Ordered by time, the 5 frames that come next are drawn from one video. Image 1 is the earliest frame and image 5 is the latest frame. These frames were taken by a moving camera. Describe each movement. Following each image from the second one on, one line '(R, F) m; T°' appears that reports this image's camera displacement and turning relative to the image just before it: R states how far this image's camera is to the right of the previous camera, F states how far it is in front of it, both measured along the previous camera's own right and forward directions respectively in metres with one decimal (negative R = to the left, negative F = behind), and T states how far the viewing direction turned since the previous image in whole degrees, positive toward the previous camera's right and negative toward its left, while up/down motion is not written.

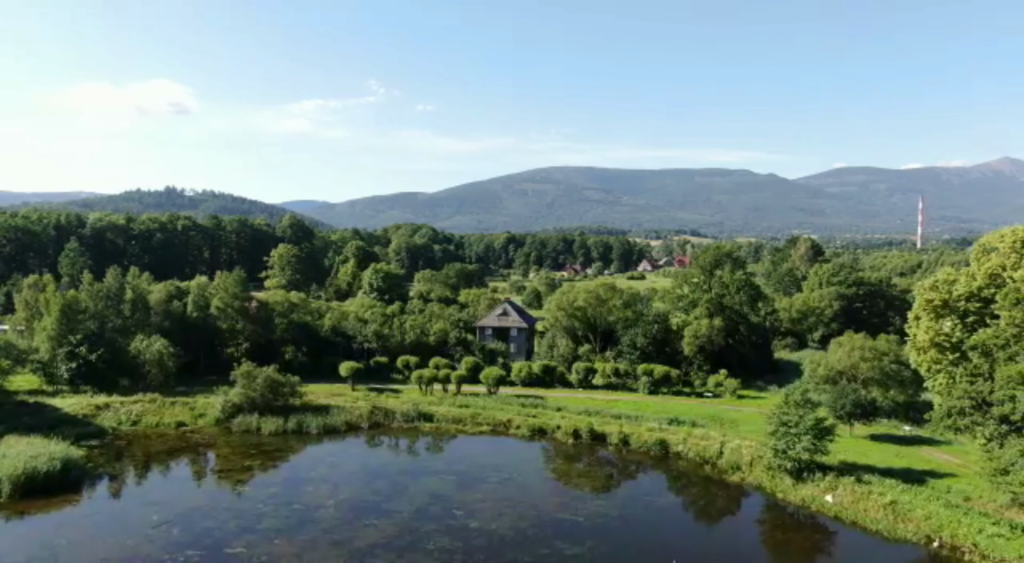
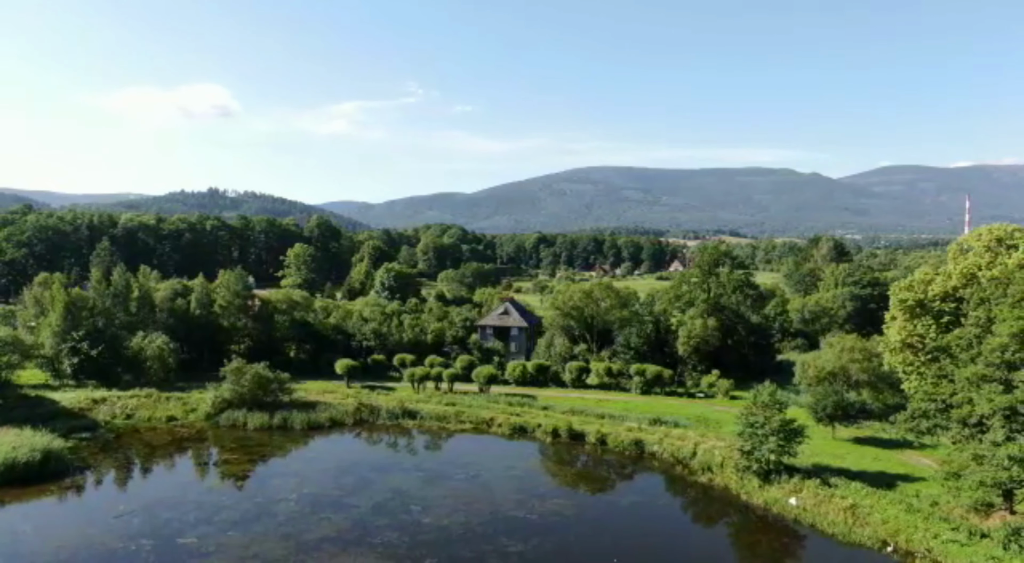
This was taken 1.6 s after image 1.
(+3.3, 0.0) m; -3°
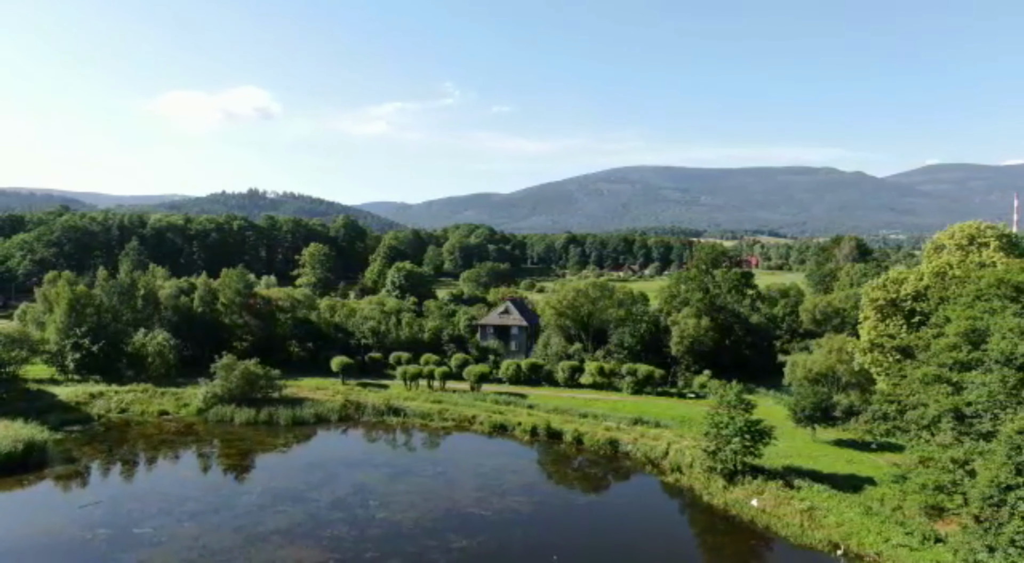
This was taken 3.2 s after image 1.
(+3.3, 0.0) m; -2°
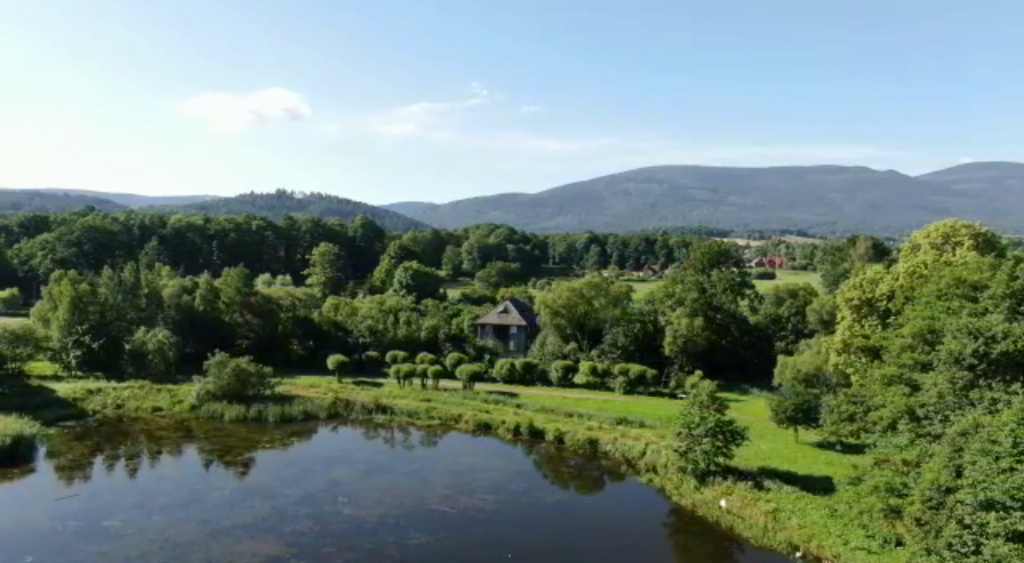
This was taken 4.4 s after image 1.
(+2.5, -0.1) m; -2°
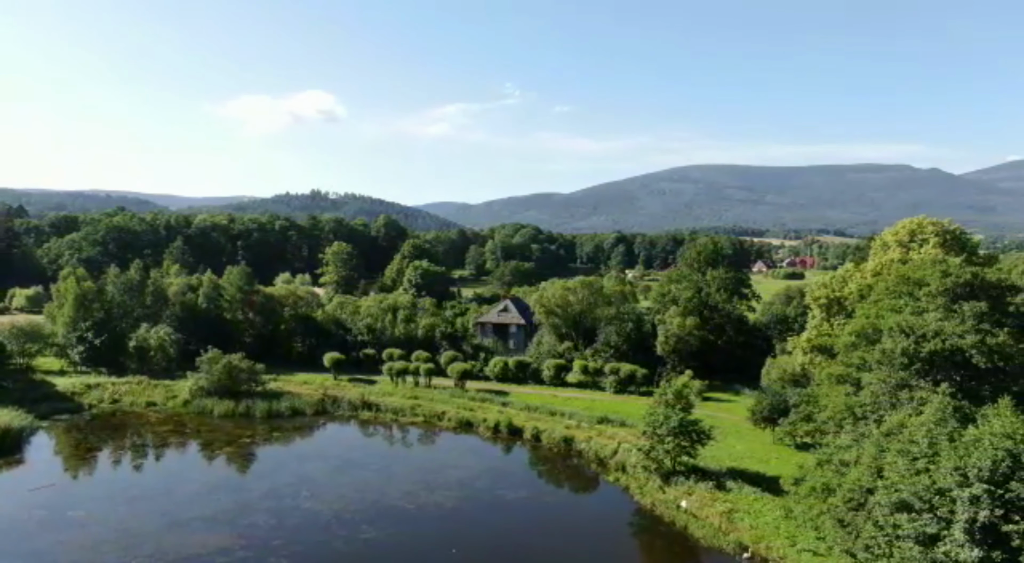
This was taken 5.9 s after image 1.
(+3.1, 0.0) m; -2°
